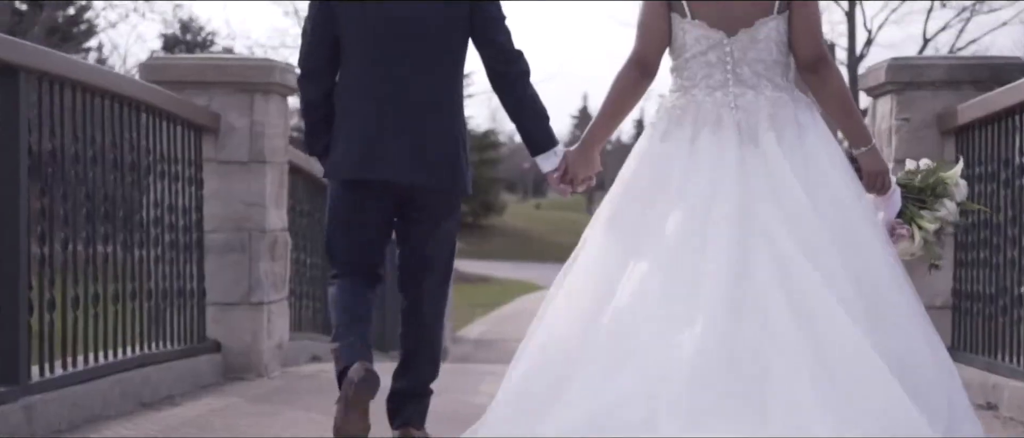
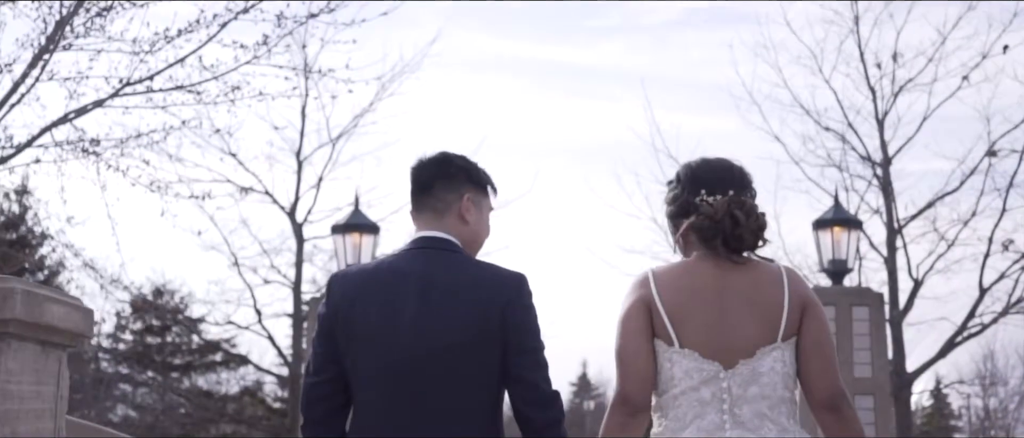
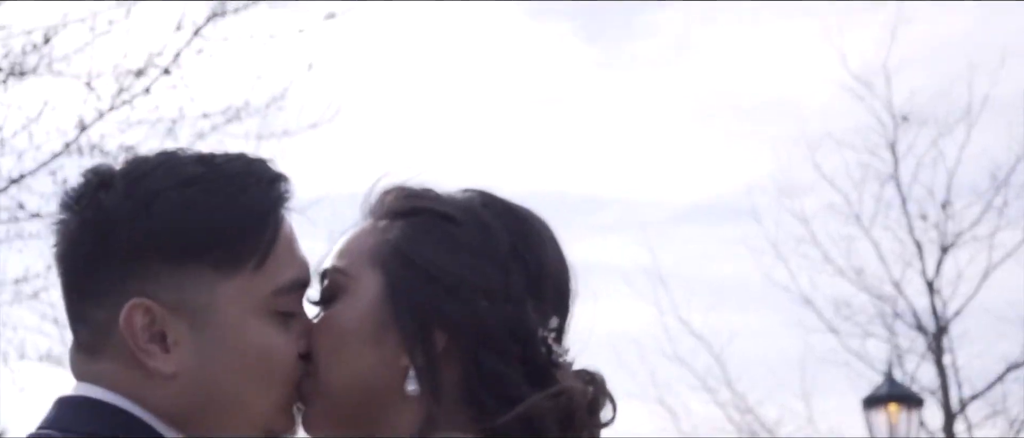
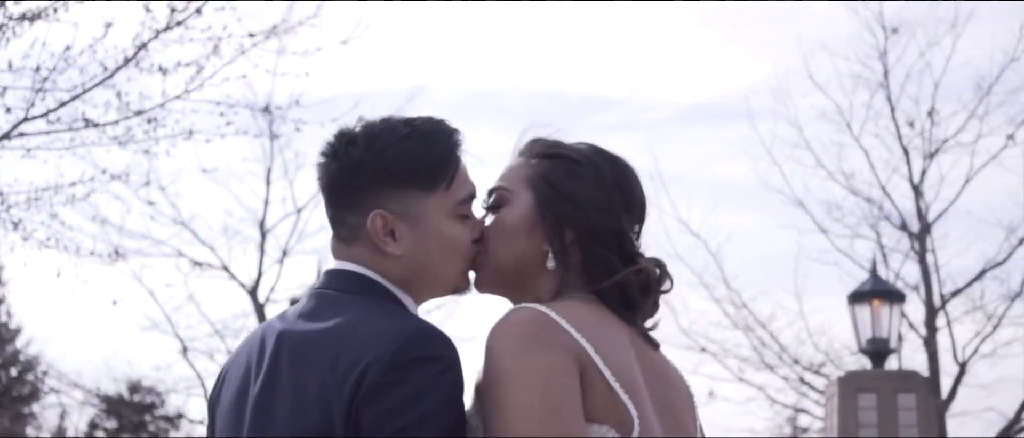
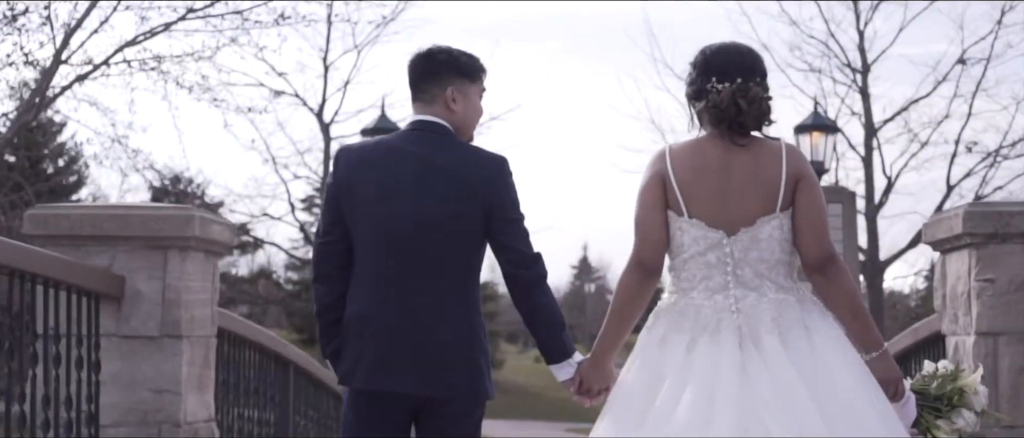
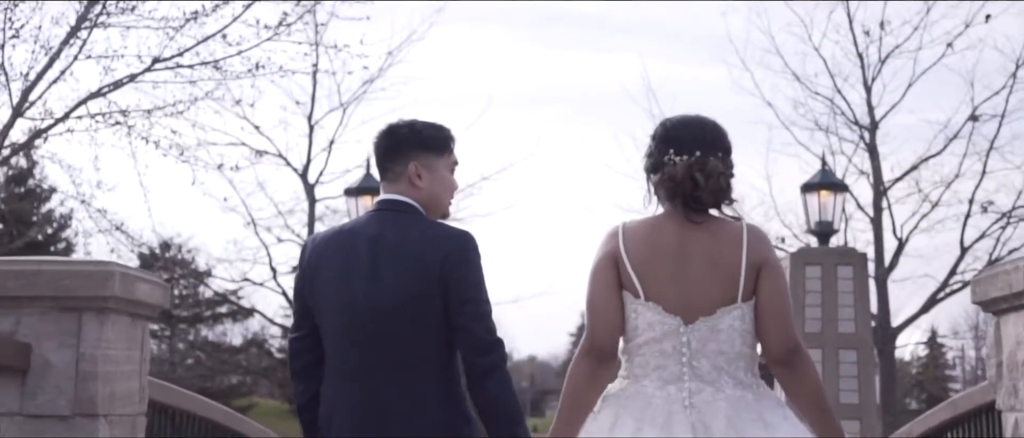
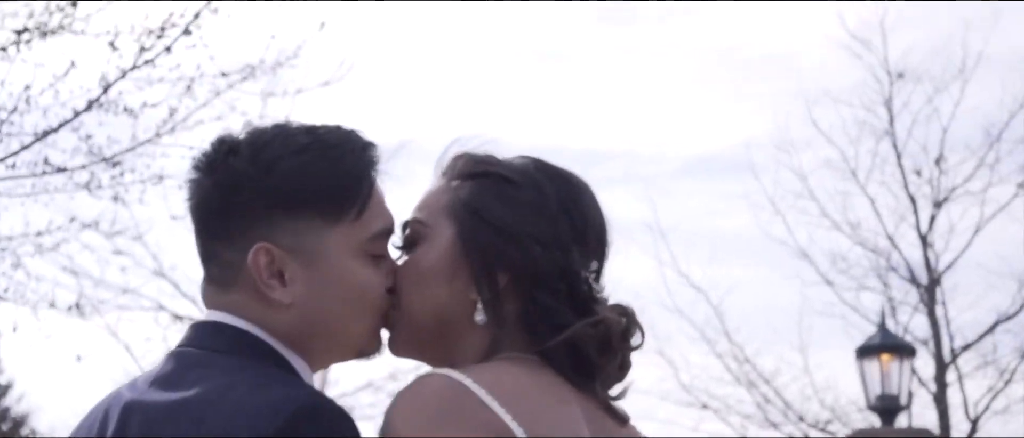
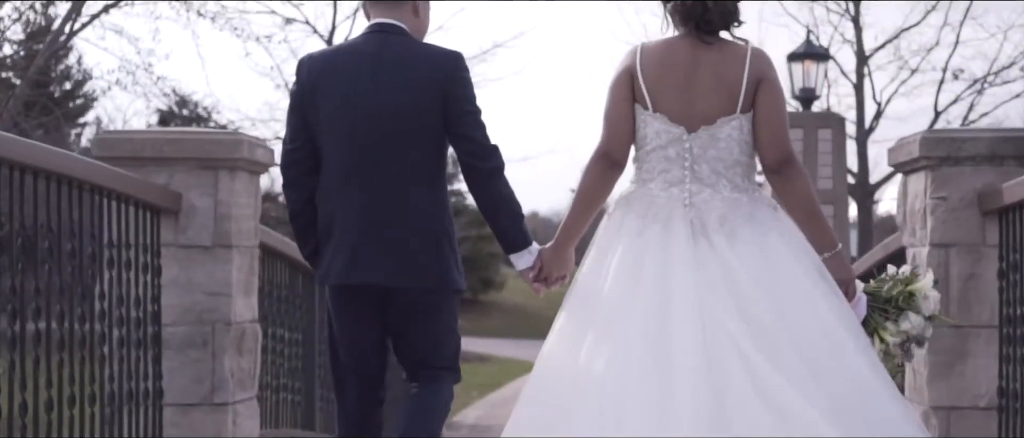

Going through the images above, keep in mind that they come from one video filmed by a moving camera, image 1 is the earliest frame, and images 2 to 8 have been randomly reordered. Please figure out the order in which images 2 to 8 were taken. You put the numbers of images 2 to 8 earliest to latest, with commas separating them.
8, 5, 6, 2, 4, 7, 3
